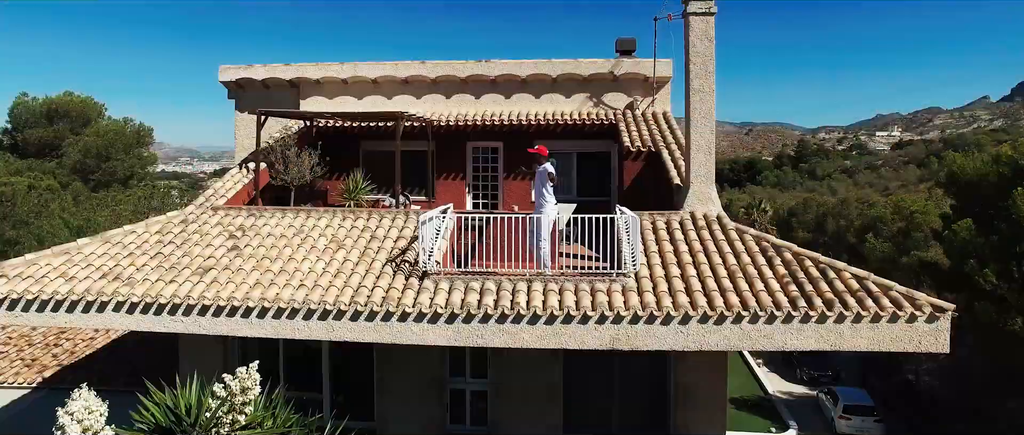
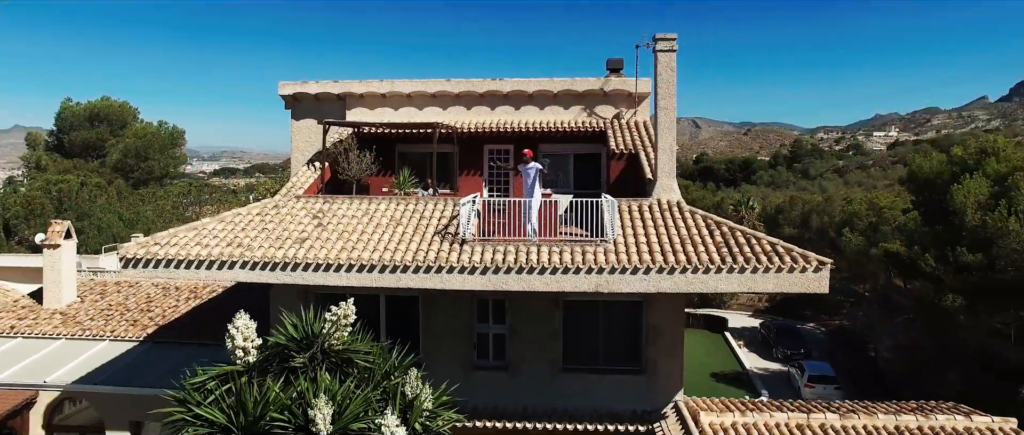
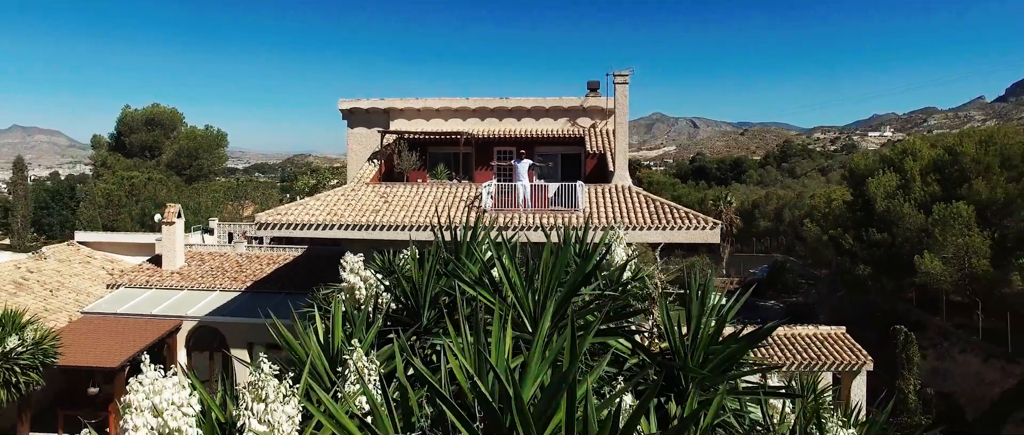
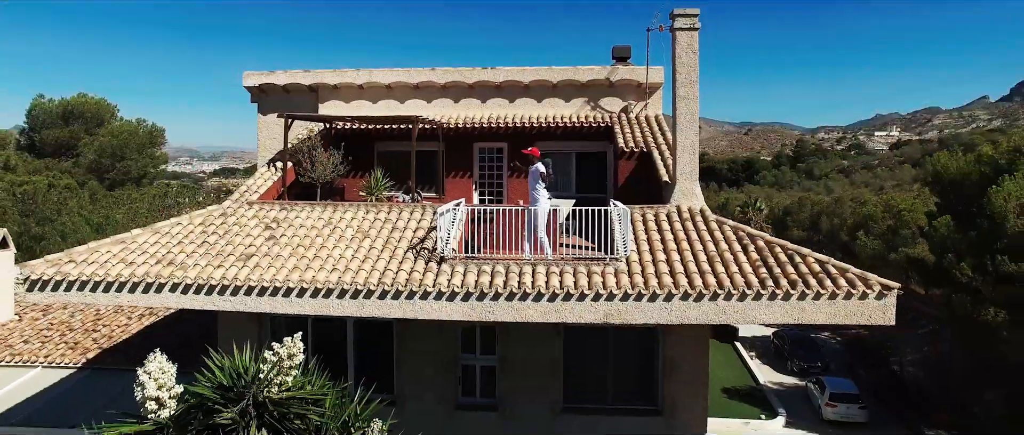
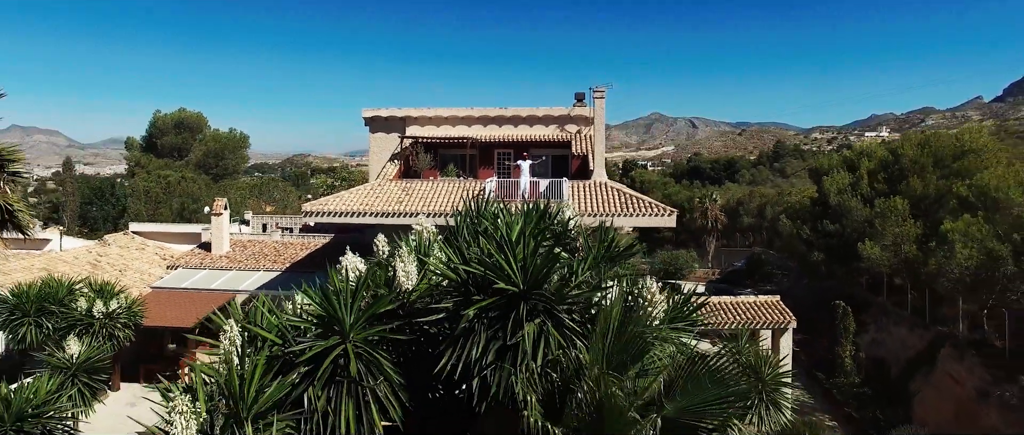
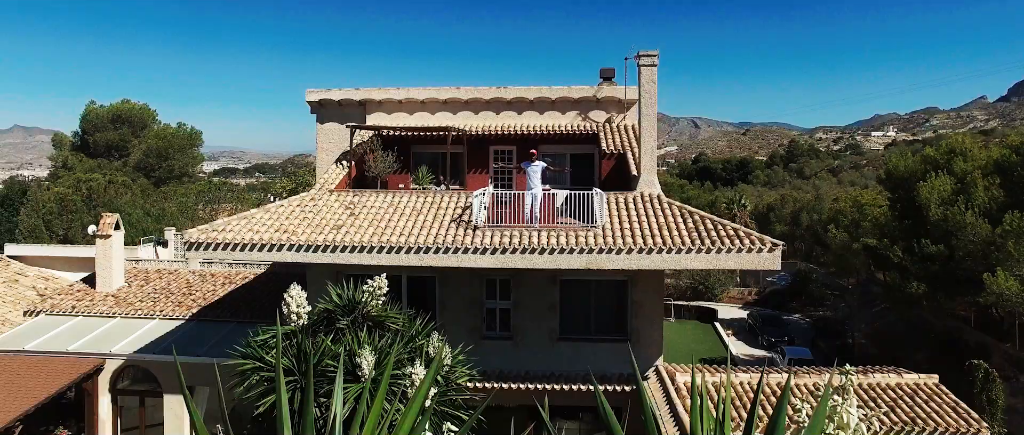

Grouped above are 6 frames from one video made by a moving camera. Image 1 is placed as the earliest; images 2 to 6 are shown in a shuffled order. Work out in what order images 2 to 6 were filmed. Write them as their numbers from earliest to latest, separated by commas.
4, 2, 6, 3, 5
